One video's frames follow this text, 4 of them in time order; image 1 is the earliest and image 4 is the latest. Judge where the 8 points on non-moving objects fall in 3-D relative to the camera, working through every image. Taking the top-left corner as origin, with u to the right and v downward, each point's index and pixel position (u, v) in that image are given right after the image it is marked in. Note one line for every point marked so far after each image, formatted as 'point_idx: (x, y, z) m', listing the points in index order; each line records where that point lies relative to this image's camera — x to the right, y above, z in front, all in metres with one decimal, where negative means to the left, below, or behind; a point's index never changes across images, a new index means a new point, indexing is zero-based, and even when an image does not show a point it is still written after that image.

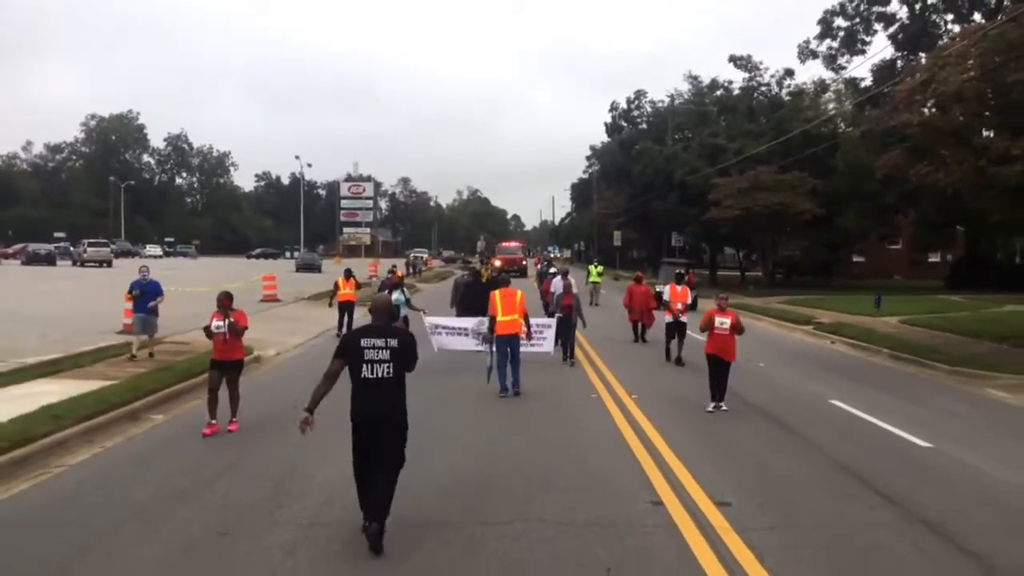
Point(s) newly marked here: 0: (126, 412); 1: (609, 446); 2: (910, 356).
0: (-4.6, -1.5, +12.0) m
1: (+1.0, -1.7, +10.8) m
2: (+7.3, -1.3, +18.7) m
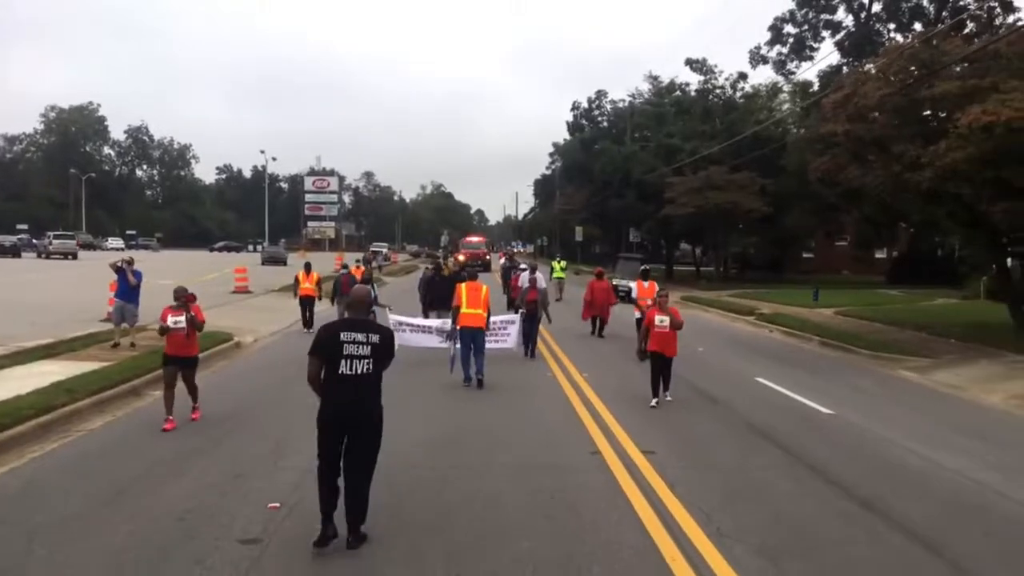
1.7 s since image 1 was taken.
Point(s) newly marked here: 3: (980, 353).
0: (-5.1, -1.3, +13.3) m
1: (+0.5, -1.6, +12.4) m
2: (+6.6, -1.1, +20.5) m
3: (+8.3, -1.2, +17.9) m
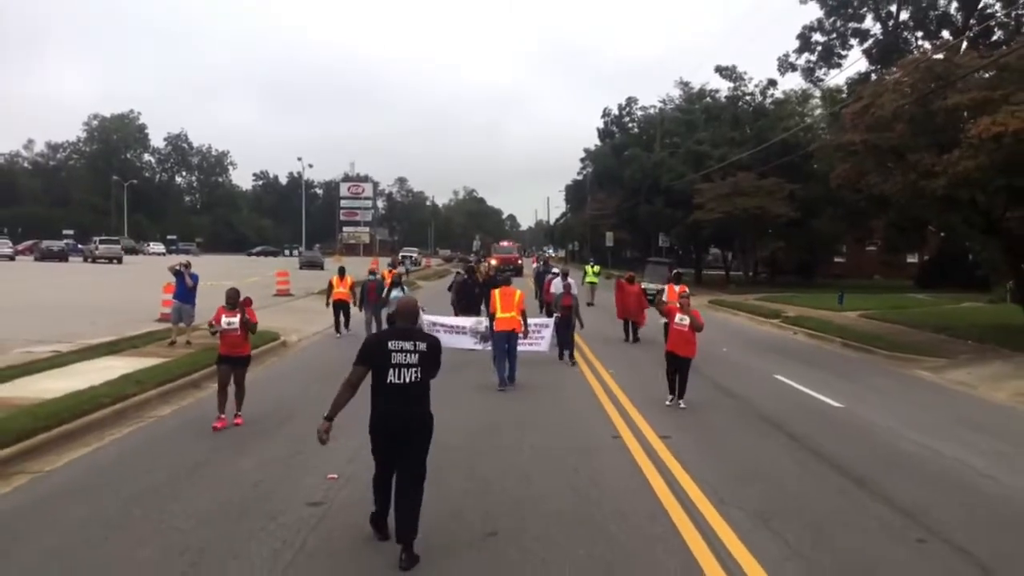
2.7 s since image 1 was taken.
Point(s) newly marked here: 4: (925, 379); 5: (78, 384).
0: (-4.6, -1.3, +14.5) m
1: (+1.0, -1.6, +13.3) m
2: (+7.2, -1.2, +21.2) m
3: (+8.9, -1.2, +18.6) m
4: (+6.9, -1.5, +17.0) m
5: (-5.9, -1.3, +13.6) m
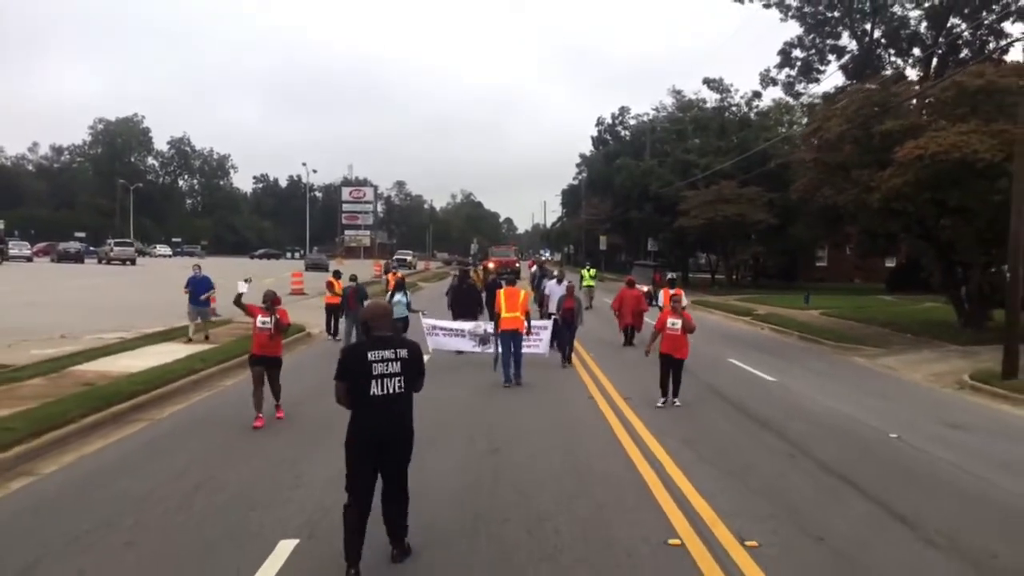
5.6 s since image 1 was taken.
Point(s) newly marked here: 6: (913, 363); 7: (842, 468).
0: (-4.7, -1.3, +17.3) m
1: (+0.9, -1.5, +16.2) m
2: (+7.2, -1.2, +24.1) m
3: (+8.8, -1.2, +21.5) m
4: (+6.9, -1.5, +19.9) m
5: (-5.9, -1.2, +16.5) m
6: (+7.6, -1.4, +18.9) m
7: (+3.0, -1.7, +9.3) m
